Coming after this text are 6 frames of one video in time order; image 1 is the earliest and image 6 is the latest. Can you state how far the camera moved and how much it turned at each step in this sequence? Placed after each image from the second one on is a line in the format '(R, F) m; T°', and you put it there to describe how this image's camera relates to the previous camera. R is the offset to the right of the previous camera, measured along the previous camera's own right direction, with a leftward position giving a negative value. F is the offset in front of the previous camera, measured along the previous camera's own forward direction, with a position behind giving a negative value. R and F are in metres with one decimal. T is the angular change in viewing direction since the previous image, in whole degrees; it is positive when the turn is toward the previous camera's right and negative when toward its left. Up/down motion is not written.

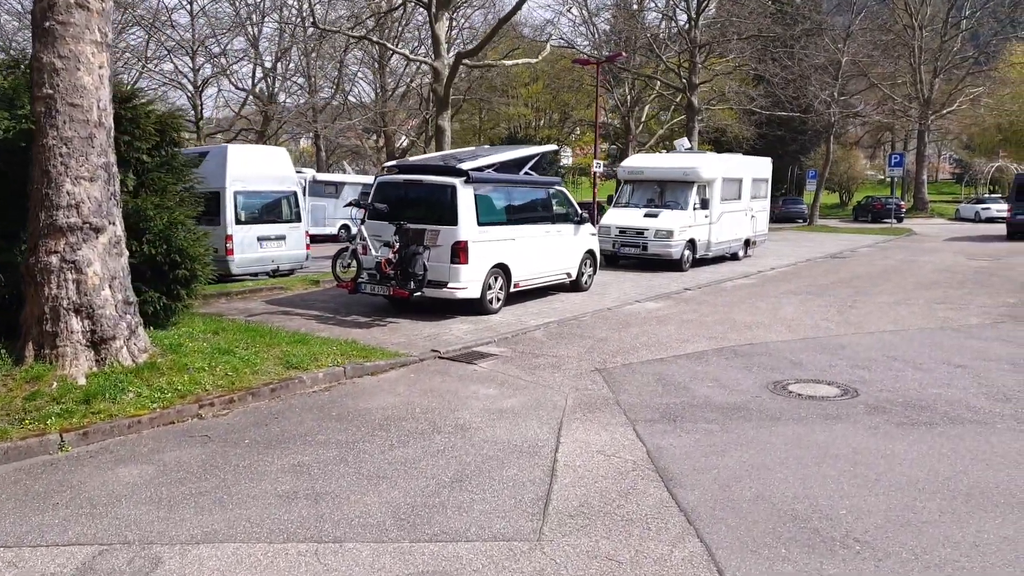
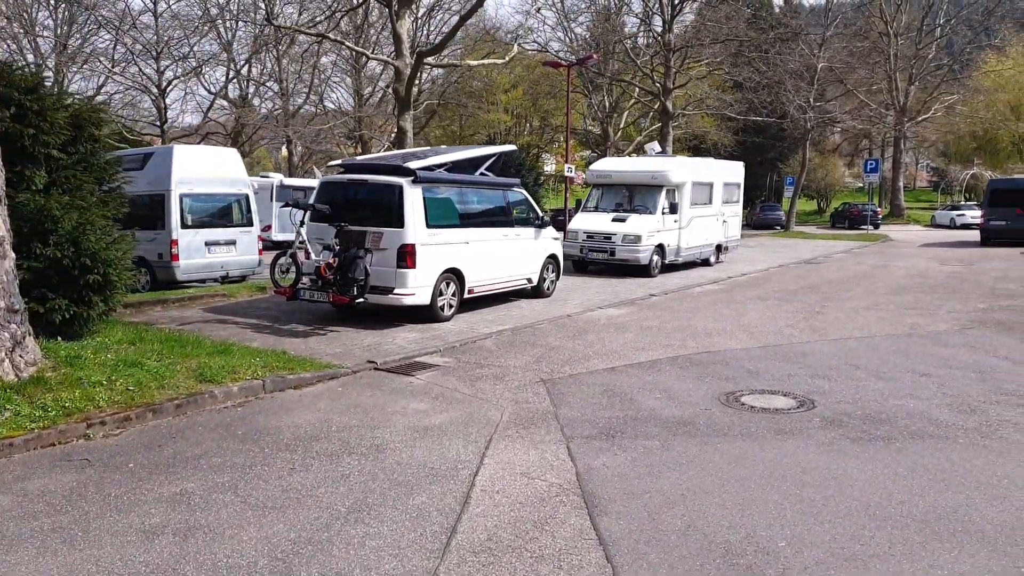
(+0.5, +0.6) m; +1°
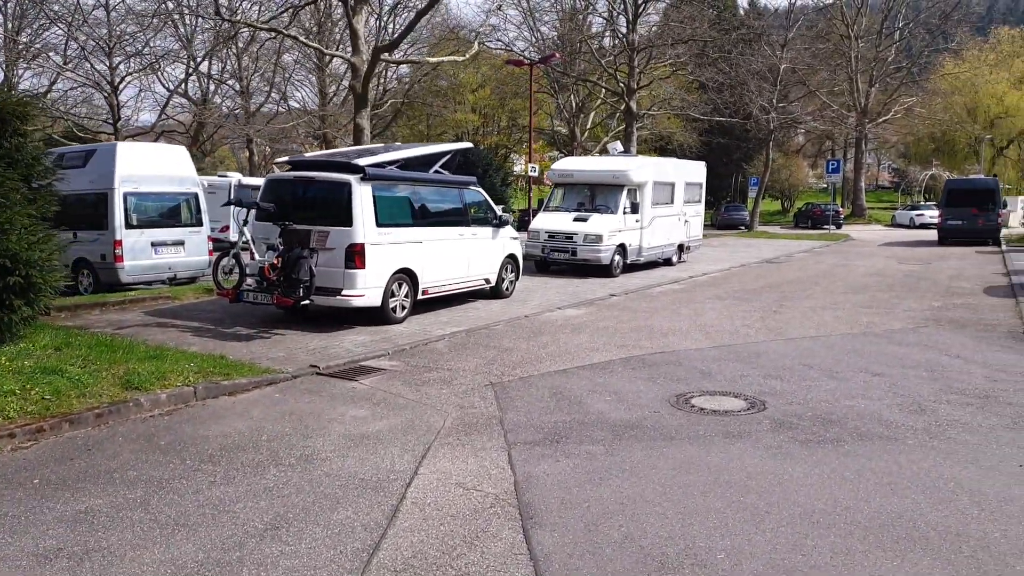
(+0.2, +0.3) m; +2°
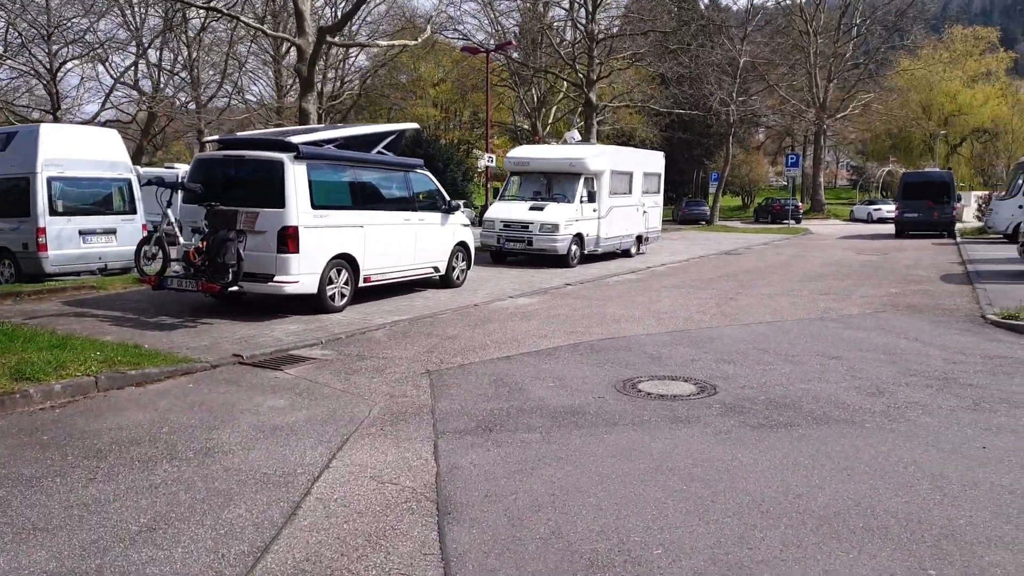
(+0.3, +0.5) m; +2°
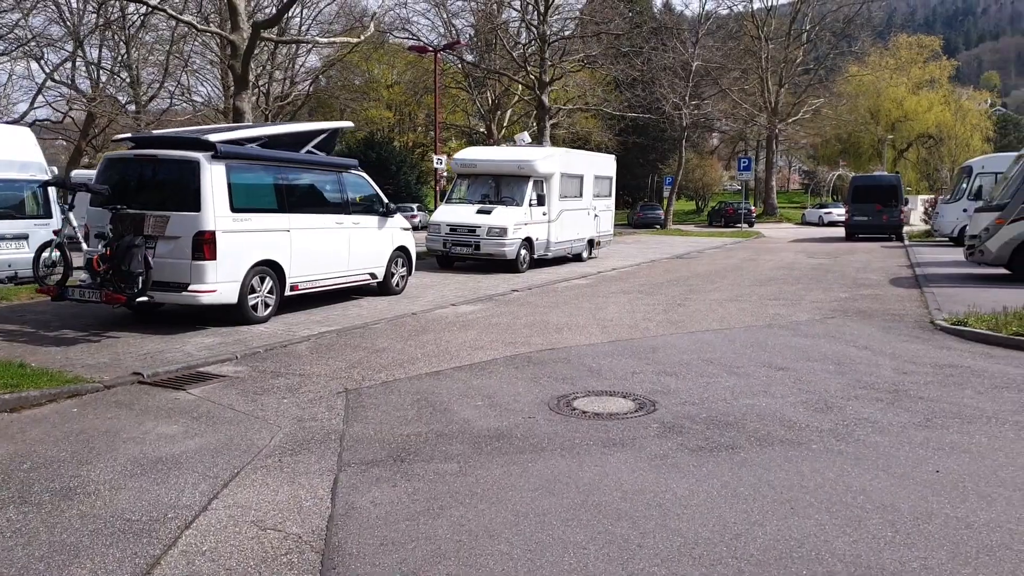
(+0.3, +0.6) m; +3°
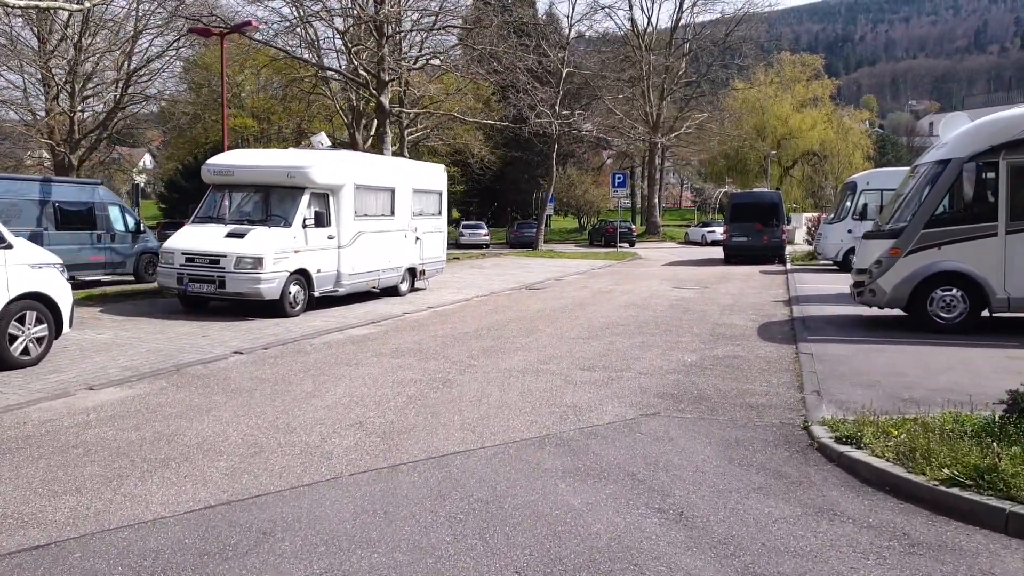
(+2.3, +4.3) m; +7°
